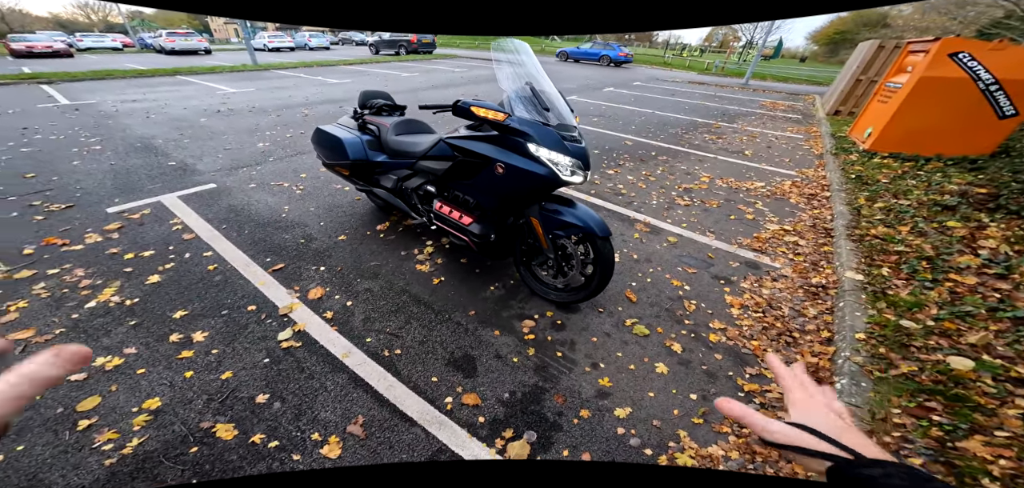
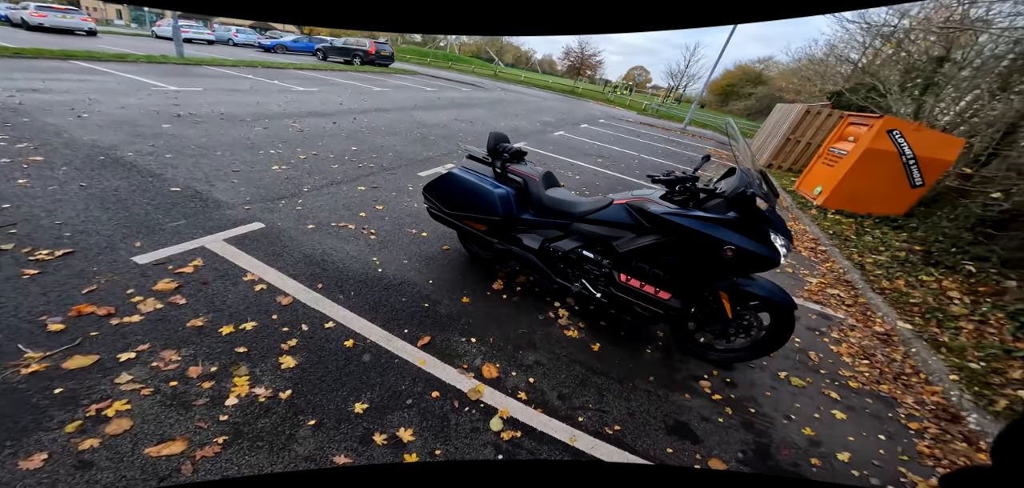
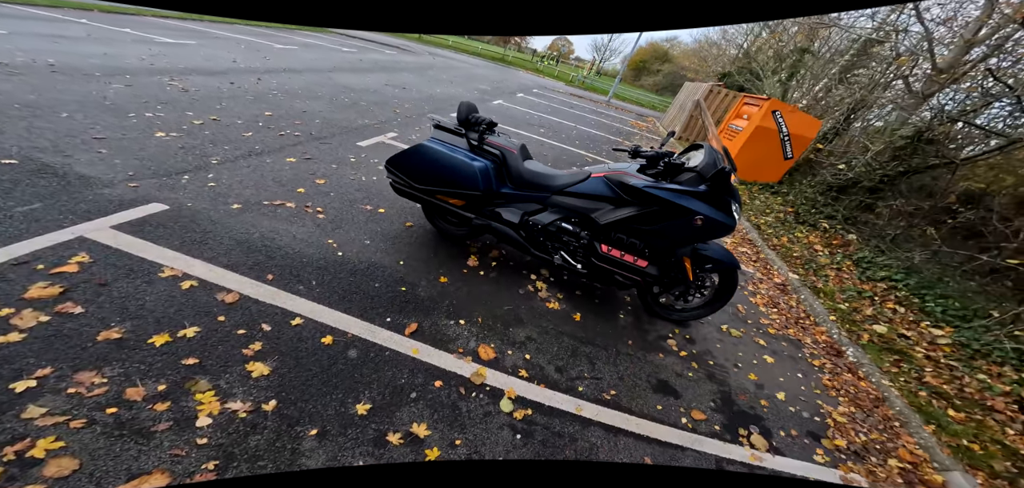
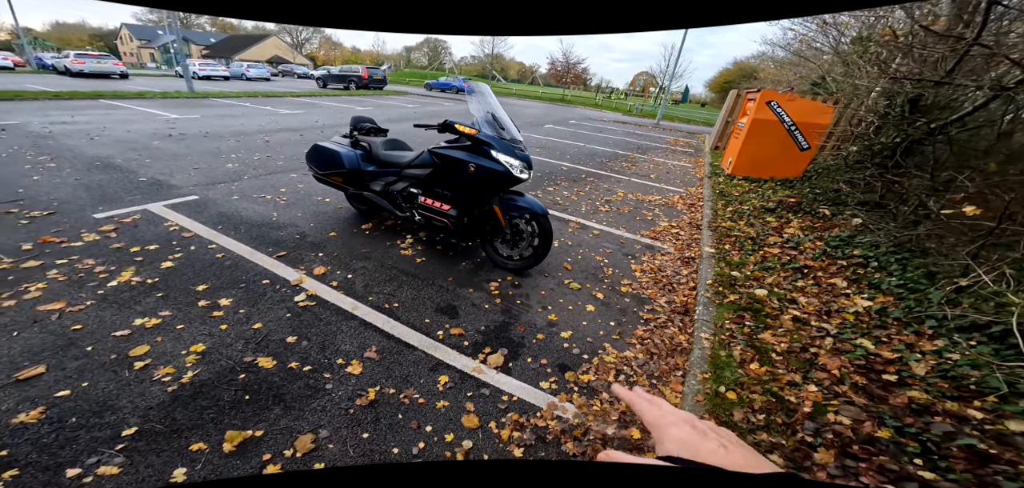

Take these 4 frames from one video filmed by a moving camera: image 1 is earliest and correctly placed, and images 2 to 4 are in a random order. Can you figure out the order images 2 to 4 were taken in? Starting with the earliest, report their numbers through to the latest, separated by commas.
4, 2, 3
